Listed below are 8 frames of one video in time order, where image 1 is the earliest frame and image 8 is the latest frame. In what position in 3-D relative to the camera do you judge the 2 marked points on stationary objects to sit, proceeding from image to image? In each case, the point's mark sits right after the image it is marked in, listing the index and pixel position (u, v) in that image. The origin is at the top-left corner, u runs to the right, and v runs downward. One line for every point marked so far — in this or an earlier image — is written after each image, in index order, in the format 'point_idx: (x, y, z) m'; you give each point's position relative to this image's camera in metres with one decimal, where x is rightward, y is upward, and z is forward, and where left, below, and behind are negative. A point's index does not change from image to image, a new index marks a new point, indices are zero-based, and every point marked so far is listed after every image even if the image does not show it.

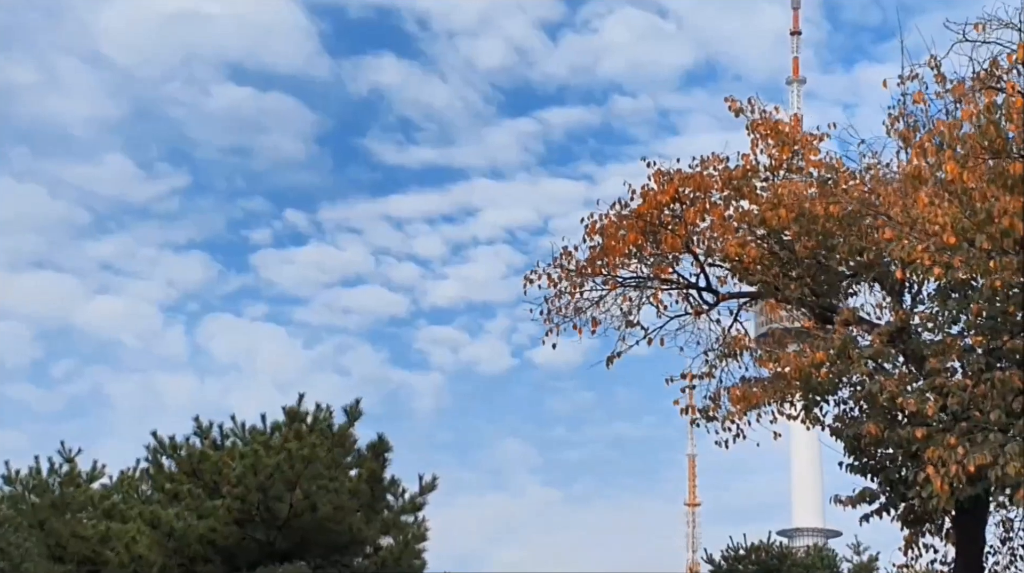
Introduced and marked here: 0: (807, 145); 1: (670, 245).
0: (+4.3, +2.0, +16.5) m
1: (+2.3, +0.6, +16.6) m
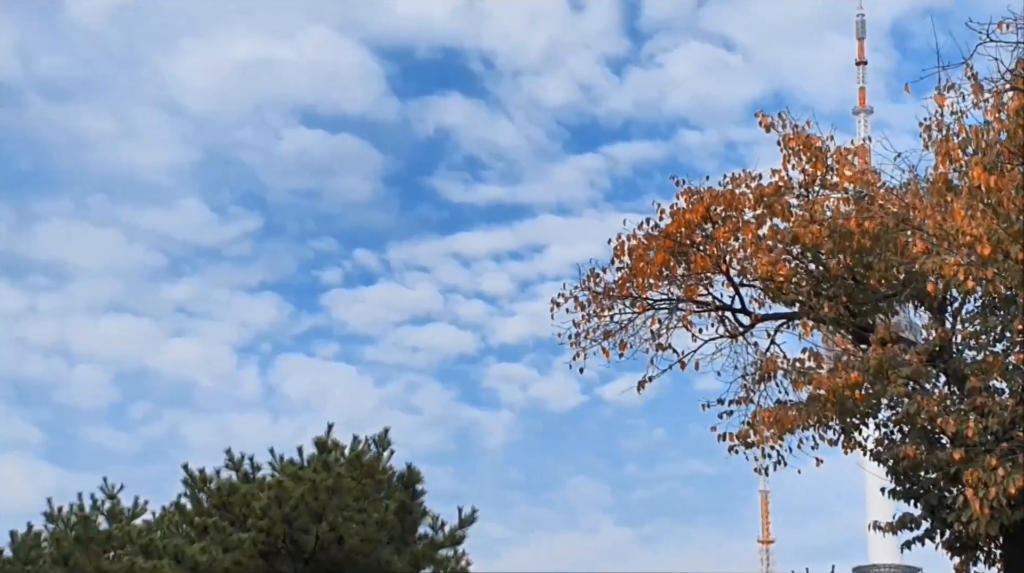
0: (+4.6, +1.8, +16.0) m
1: (+2.7, +0.3, +16.1) m
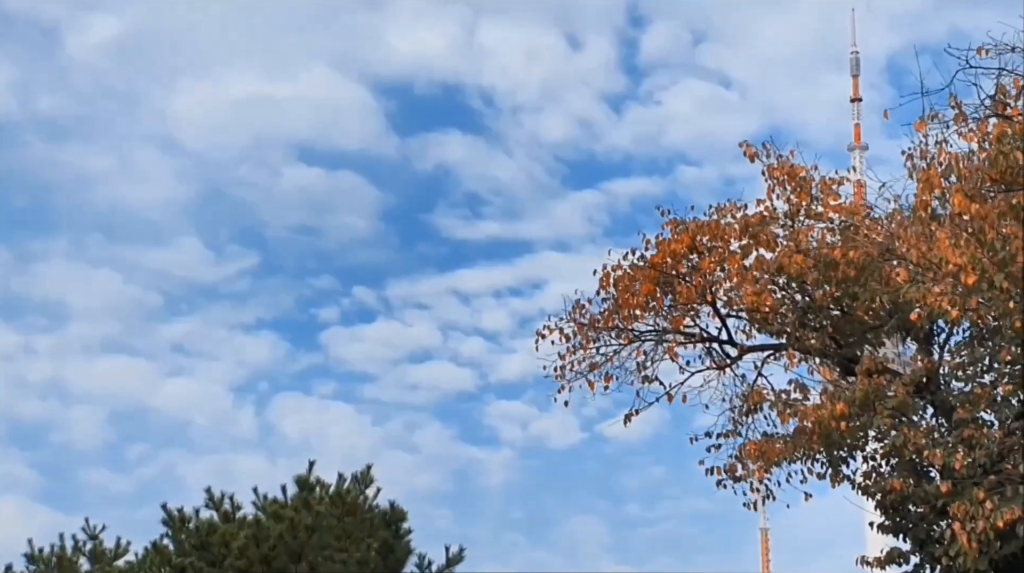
0: (+4.4, +1.3, +15.8) m
1: (+2.4, -0.1, +15.9) m
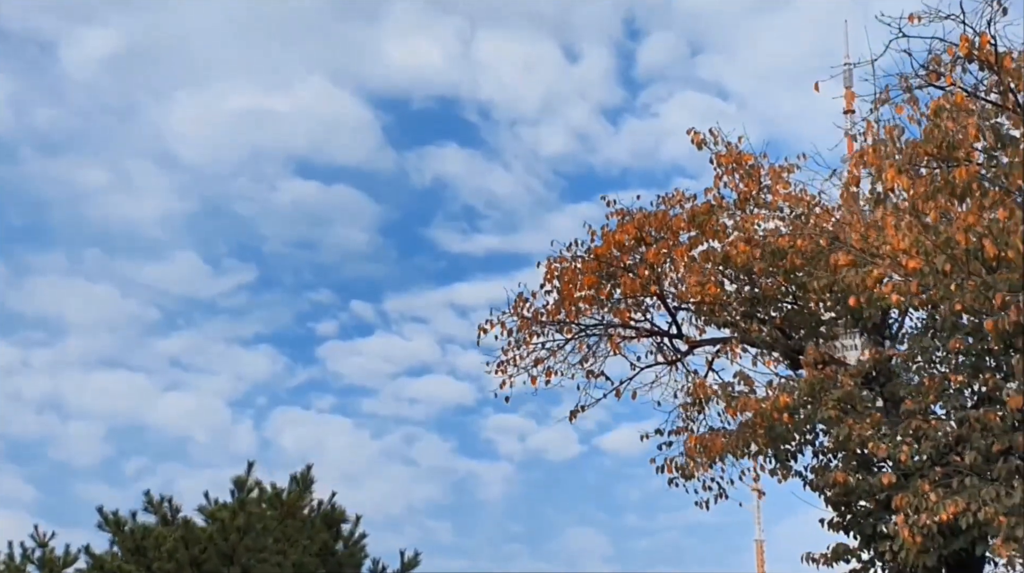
0: (+3.5, +1.5, +15.3) m
1: (+1.6, 0.0, +15.4) m
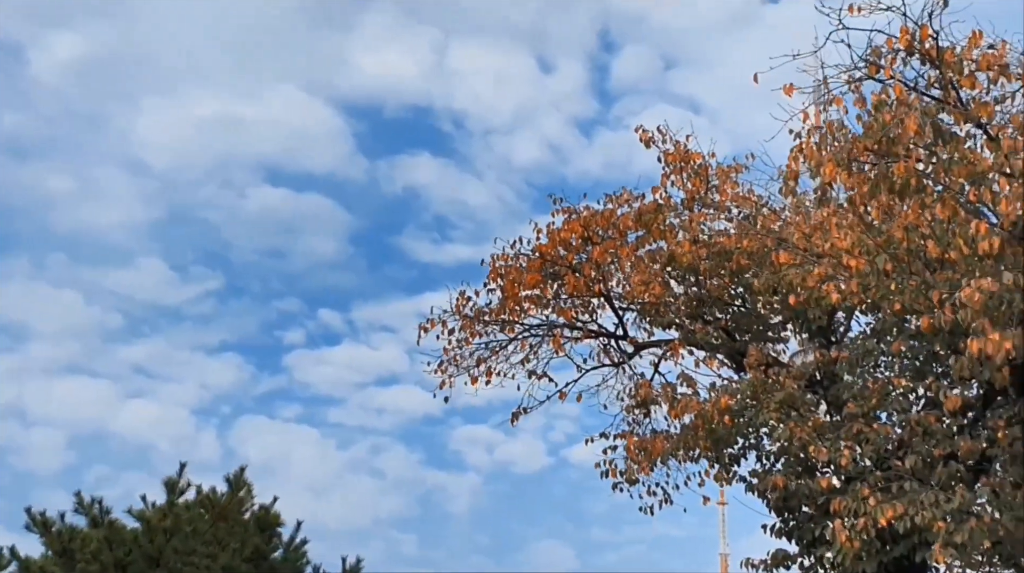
0: (+2.8, +1.4, +15.1) m
1: (+0.8, 0.0, +15.1) m
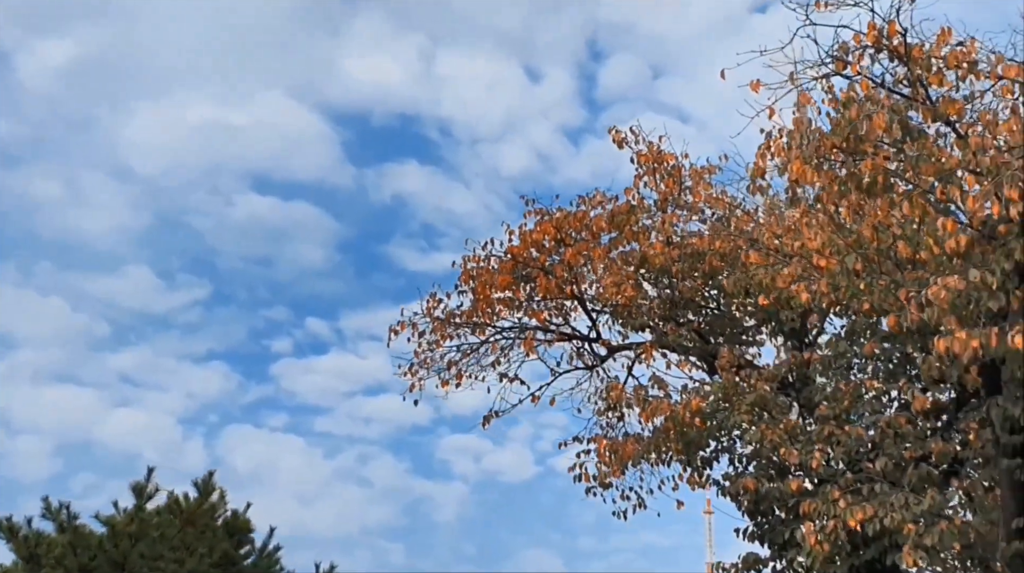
0: (+2.4, +1.4, +14.9) m
1: (+0.5, 0.0, +15.0) m
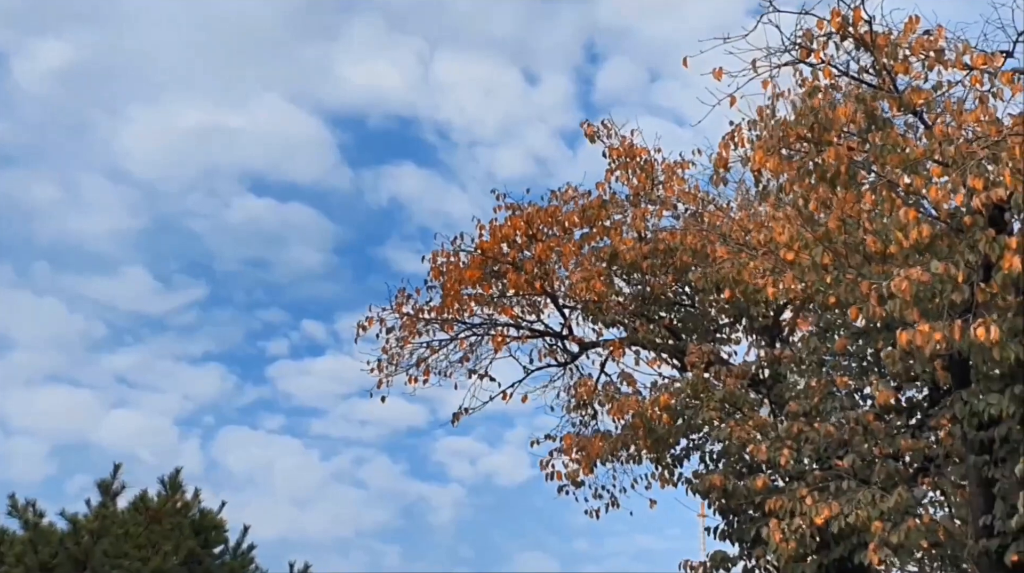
0: (+2.0, +1.5, +14.8) m
1: (+0.1, 0.0, +14.8) m
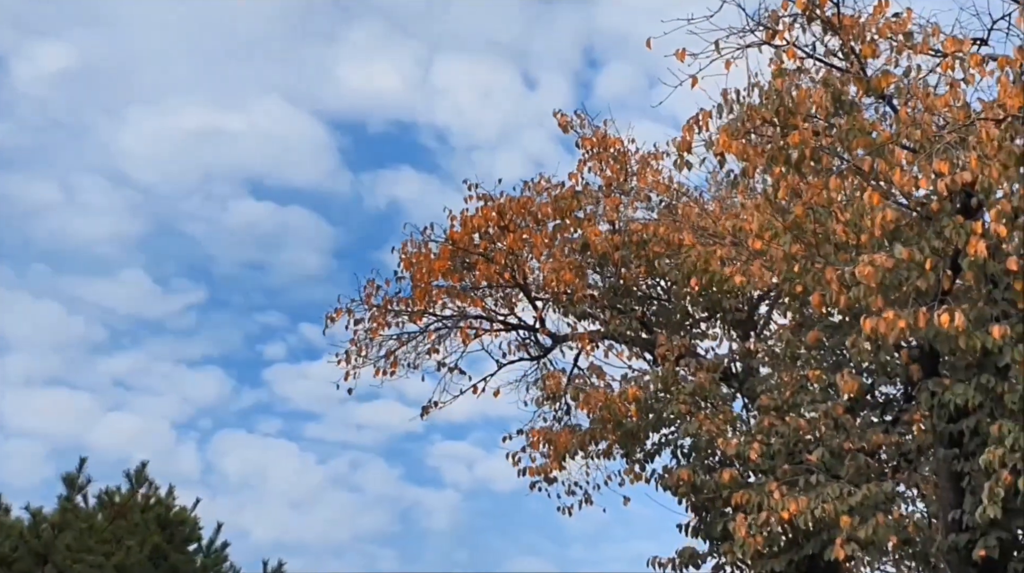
0: (+1.7, +1.6, +14.5) m
1: (-0.3, +0.1, +14.5) m
